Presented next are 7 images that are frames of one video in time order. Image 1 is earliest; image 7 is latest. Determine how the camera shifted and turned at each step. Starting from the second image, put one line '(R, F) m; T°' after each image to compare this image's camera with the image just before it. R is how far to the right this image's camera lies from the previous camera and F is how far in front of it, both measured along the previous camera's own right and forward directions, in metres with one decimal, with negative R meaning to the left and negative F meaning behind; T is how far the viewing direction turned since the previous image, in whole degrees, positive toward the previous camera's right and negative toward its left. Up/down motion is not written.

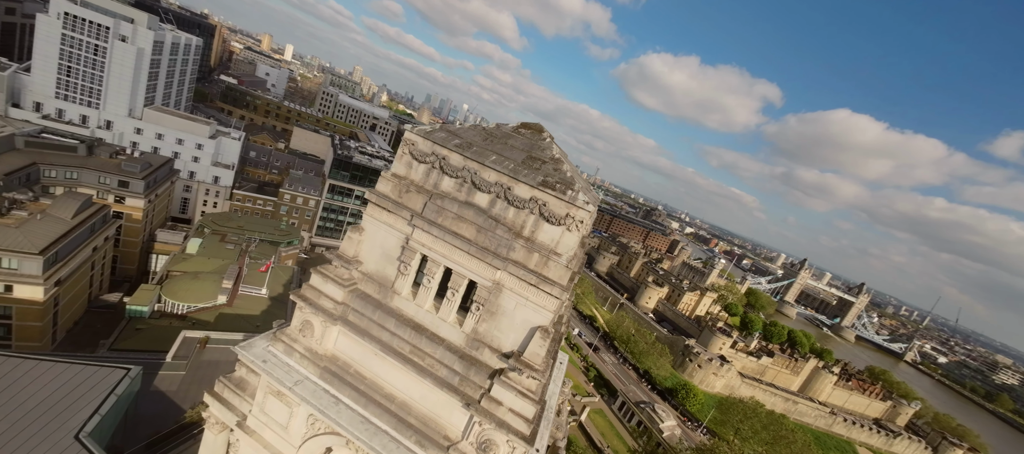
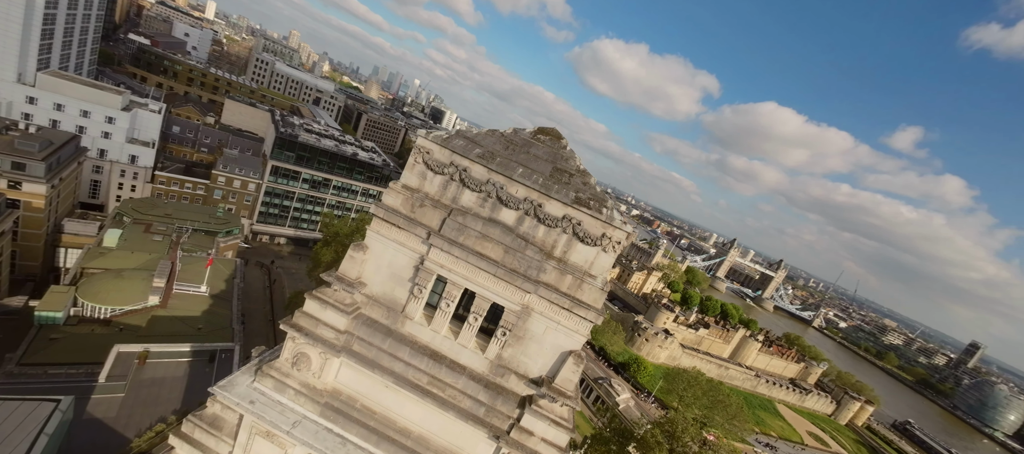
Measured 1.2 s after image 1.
(-1.7, +0.9) m; +8°
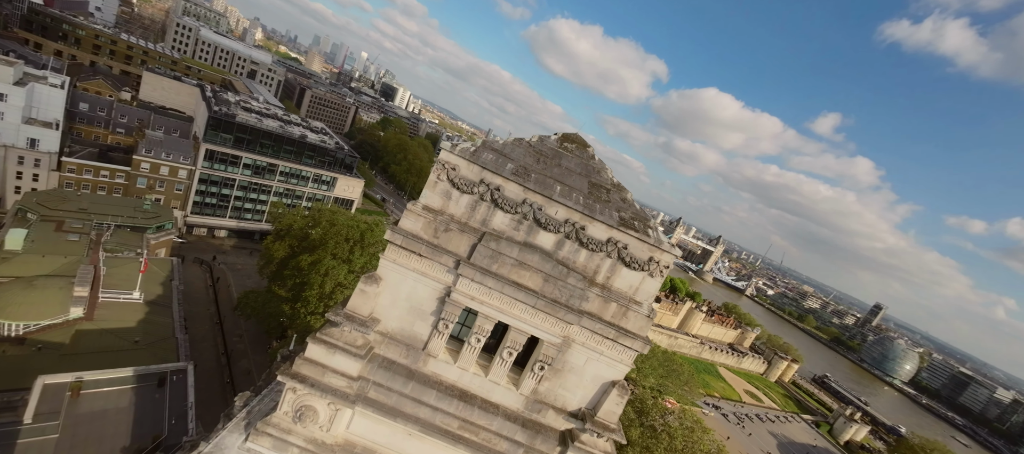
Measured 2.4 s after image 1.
(-1.6, +1.0) m; +7°
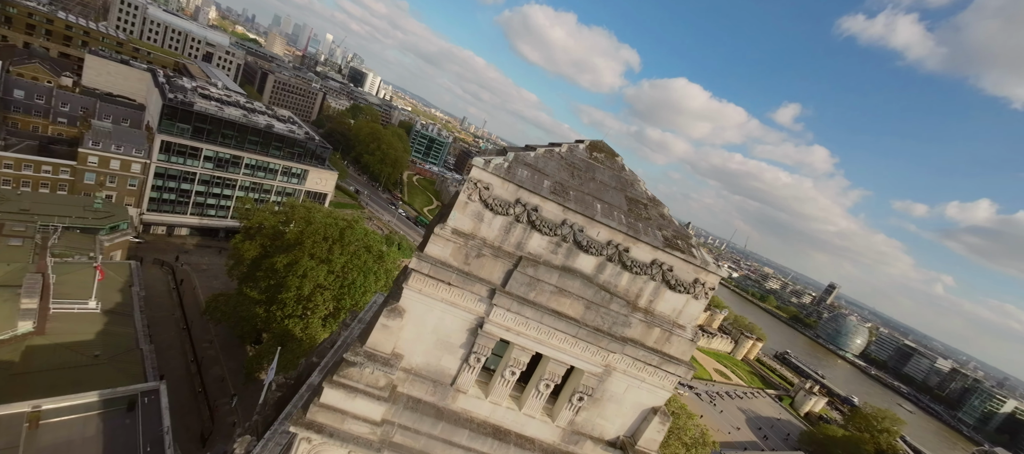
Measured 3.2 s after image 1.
(-1.1, +0.7) m; +4°
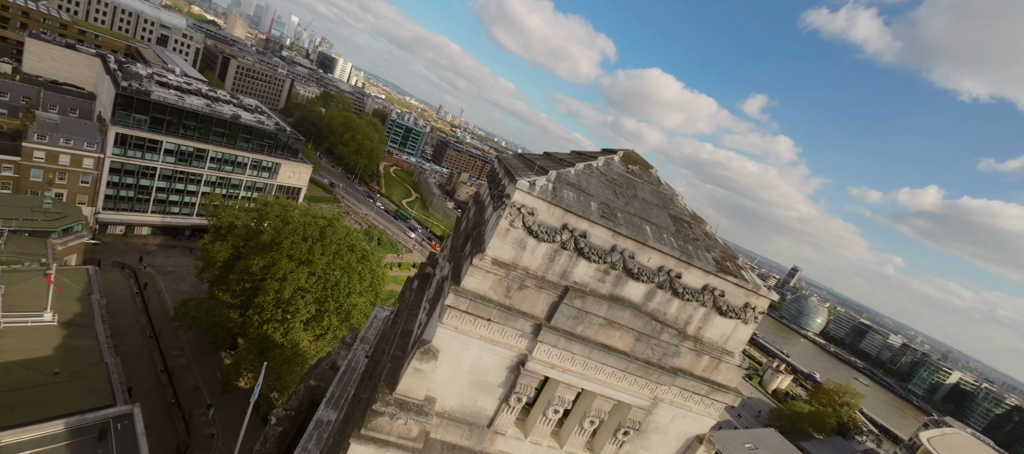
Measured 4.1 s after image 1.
(-1.0, +0.7) m; +4°
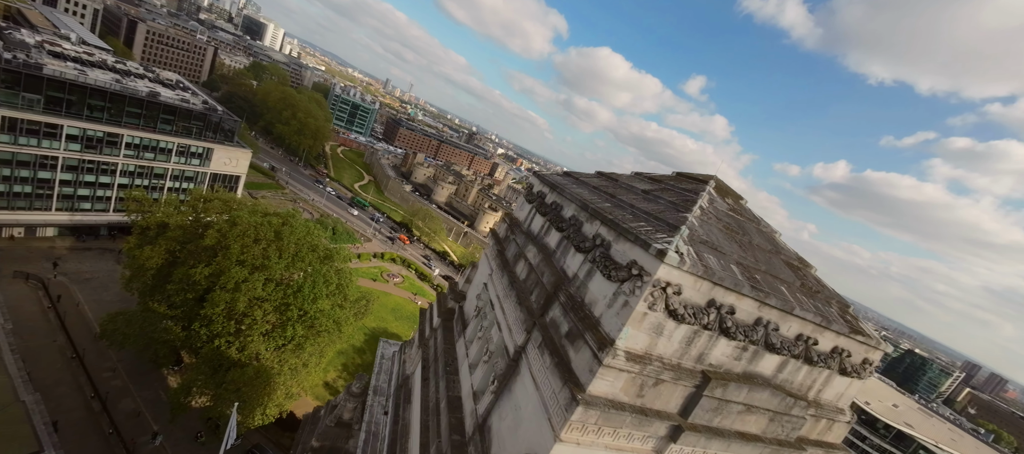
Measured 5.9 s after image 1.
(-2.0, +1.6) m; +7°
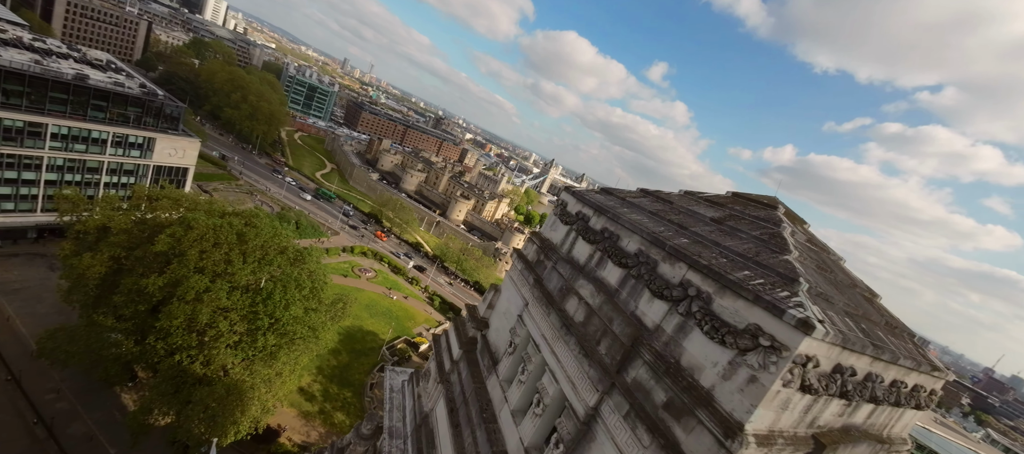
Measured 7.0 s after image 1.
(-1.3, +0.9) m; +5°
